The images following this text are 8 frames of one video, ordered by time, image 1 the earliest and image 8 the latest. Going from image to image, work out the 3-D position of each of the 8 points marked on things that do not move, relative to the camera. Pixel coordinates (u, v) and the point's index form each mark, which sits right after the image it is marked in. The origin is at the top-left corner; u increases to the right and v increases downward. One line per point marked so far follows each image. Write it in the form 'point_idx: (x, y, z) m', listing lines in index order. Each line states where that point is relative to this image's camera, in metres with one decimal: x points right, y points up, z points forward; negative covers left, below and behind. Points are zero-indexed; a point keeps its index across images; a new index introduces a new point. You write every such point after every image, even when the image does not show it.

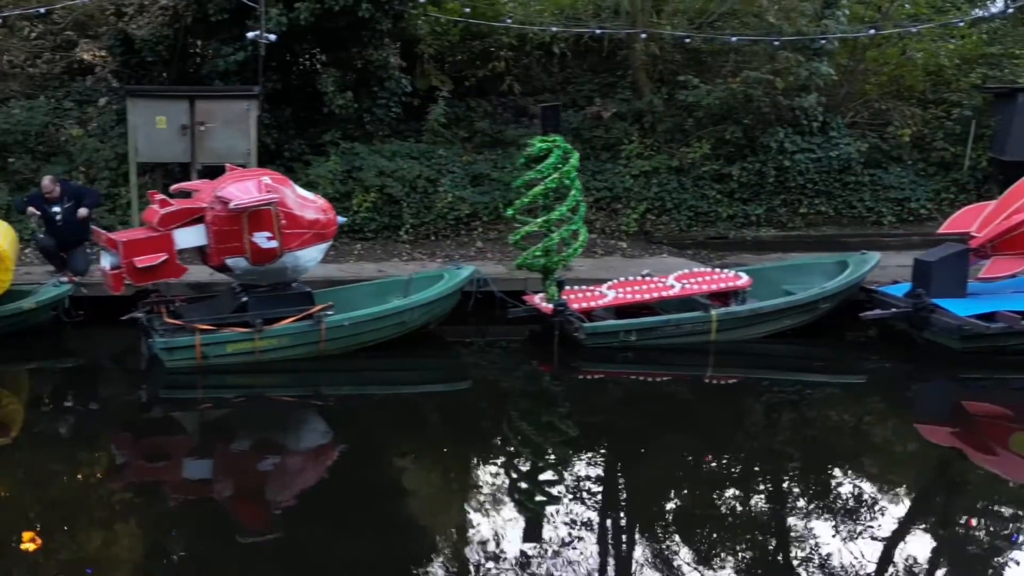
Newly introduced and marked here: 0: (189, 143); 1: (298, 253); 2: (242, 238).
0: (-2.9, +1.3, +10.0) m
1: (-1.5, +0.3, +7.9) m
2: (-1.8, +0.4, +7.8) m
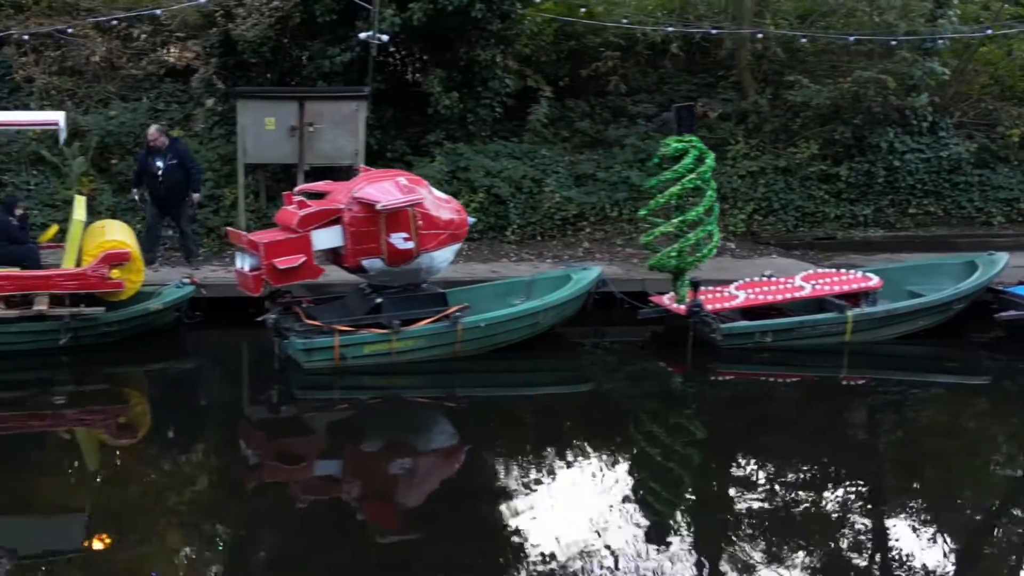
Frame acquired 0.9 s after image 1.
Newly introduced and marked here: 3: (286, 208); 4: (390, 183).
0: (-1.9, +1.3, +10.0) m
1: (-0.5, +0.2, +7.9) m
2: (-0.9, +0.3, +7.7) m
3: (-1.6, +0.6, +7.8) m
4: (-0.8, +0.7, +7.7) m
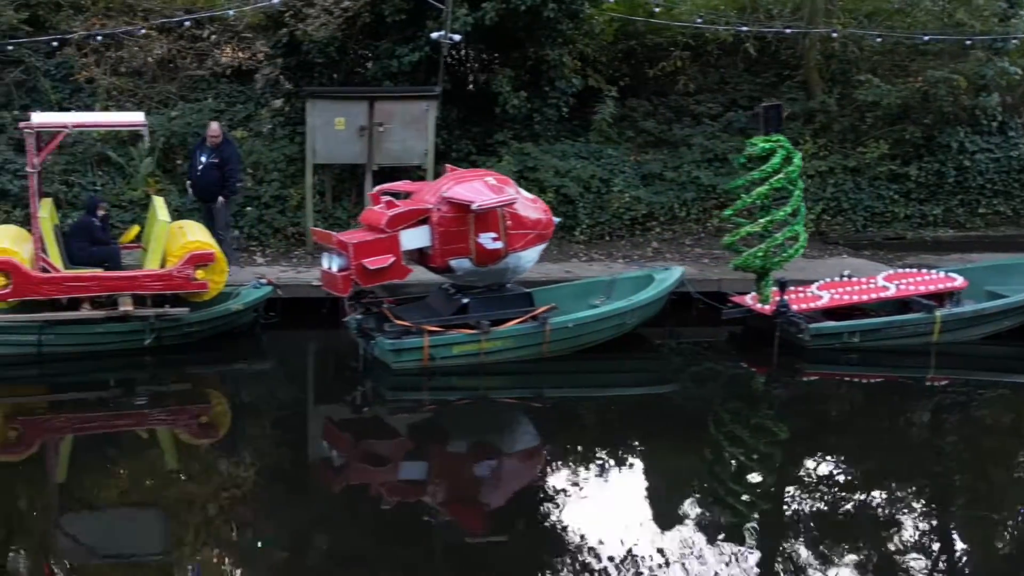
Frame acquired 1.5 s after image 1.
0: (-1.3, +1.3, +10.0) m
1: (+0.1, +0.2, +7.9) m
2: (-0.3, +0.3, +7.7) m
3: (-1.0, +0.5, +7.8) m
4: (-0.2, +0.7, +7.7) m
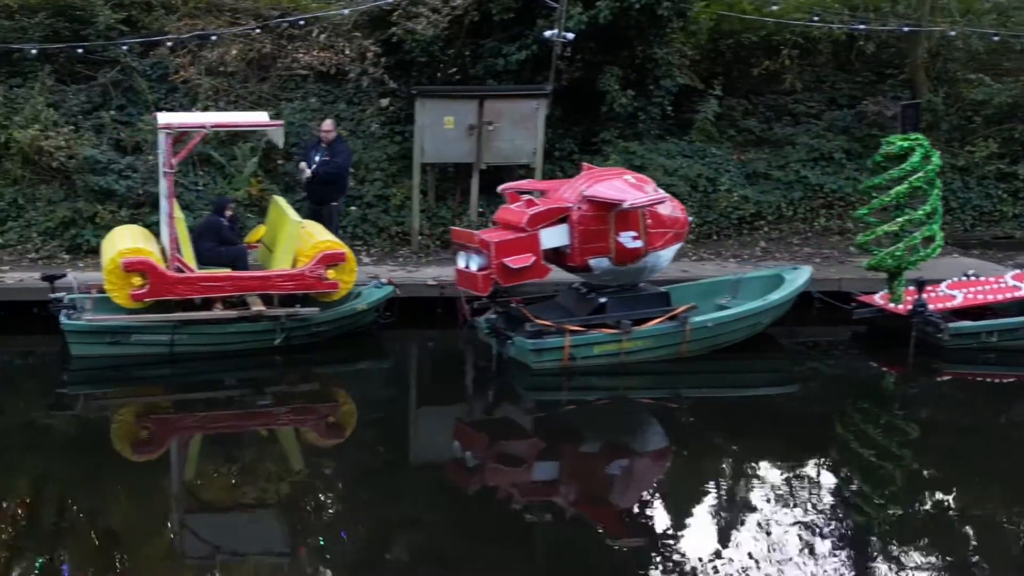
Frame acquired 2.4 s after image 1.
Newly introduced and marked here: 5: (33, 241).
0: (-0.3, +1.3, +9.9) m
1: (+1.0, +0.2, +7.9) m
2: (+0.7, +0.3, +7.7) m
3: (0.0, +0.6, +7.8) m
4: (+0.7, +0.7, +7.7) m
5: (-4.4, +0.4, +10.3) m
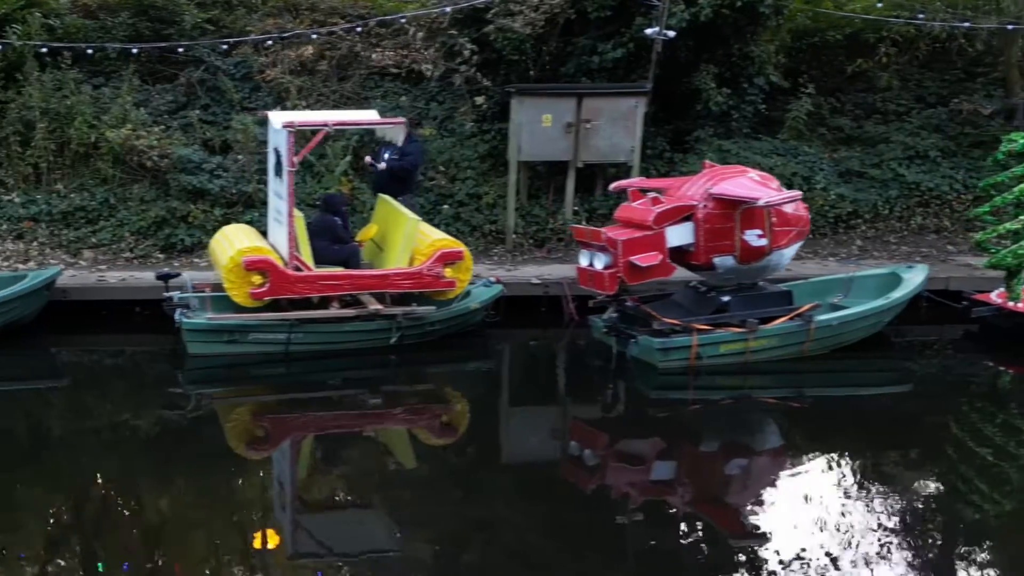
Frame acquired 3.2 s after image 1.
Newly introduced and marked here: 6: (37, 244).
0: (+0.5, +1.3, +9.9) m
1: (+1.9, +0.3, +7.8) m
2: (+1.5, +0.4, +7.6) m
3: (+0.8, +0.6, +7.7) m
4: (+1.6, +0.7, +7.6) m
5: (-3.5, +0.4, +10.3) m
6: (-4.3, +0.4, +10.3) m
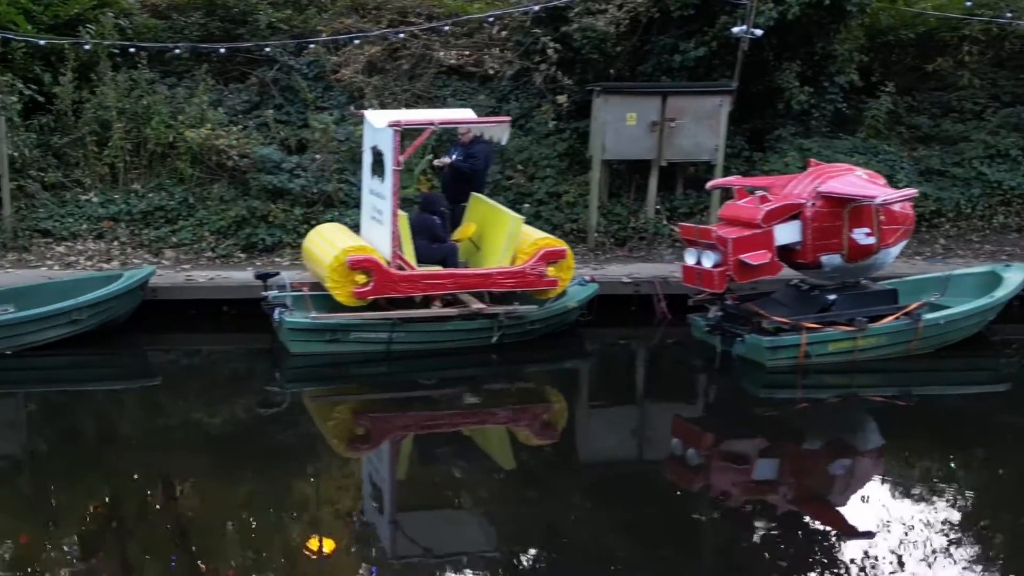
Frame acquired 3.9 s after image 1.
0: (+1.3, +1.3, +9.9) m
1: (+2.6, +0.3, +7.8) m
2: (+2.2, +0.4, +7.6) m
3: (+1.6, +0.6, +7.7) m
4: (+2.3, +0.7, +7.6) m
5: (-2.8, +0.4, +10.3) m
6: (-3.6, +0.4, +10.4) m
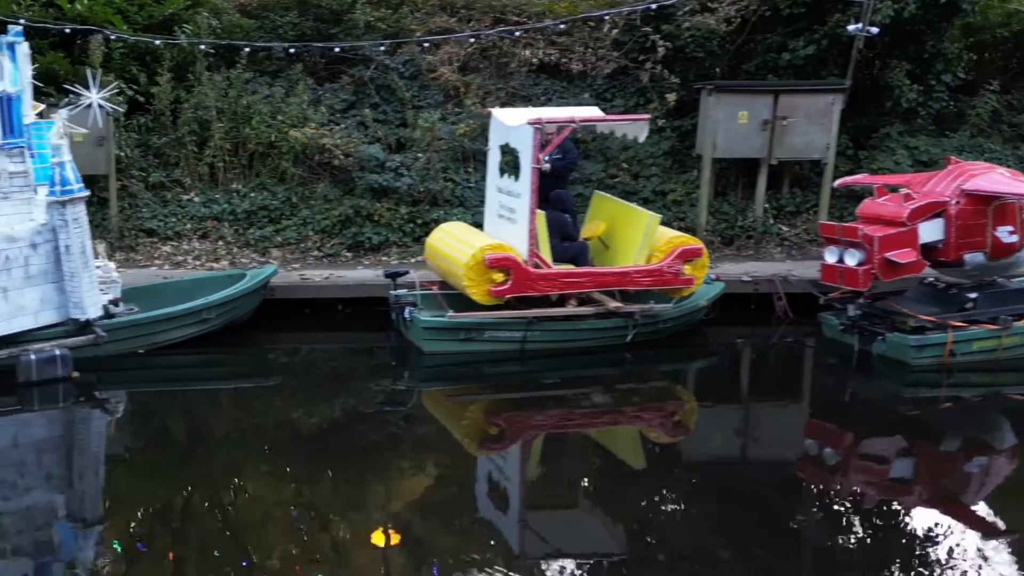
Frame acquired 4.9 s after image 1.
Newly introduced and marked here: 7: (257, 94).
0: (+2.2, +1.3, +9.8) m
1: (+3.5, +0.3, +7.8) m
2: (+3.2, +0.4, +7.6) m
3: (+2.5, +0.6, +7.7) m
4: (+3.3, +0.8, +7.6) m
5: (-1.8, +0.4, +10.3) m
6: (-2.6, +0.4, +10.3) m
7: (-2.5, +1.9, +11.2) m
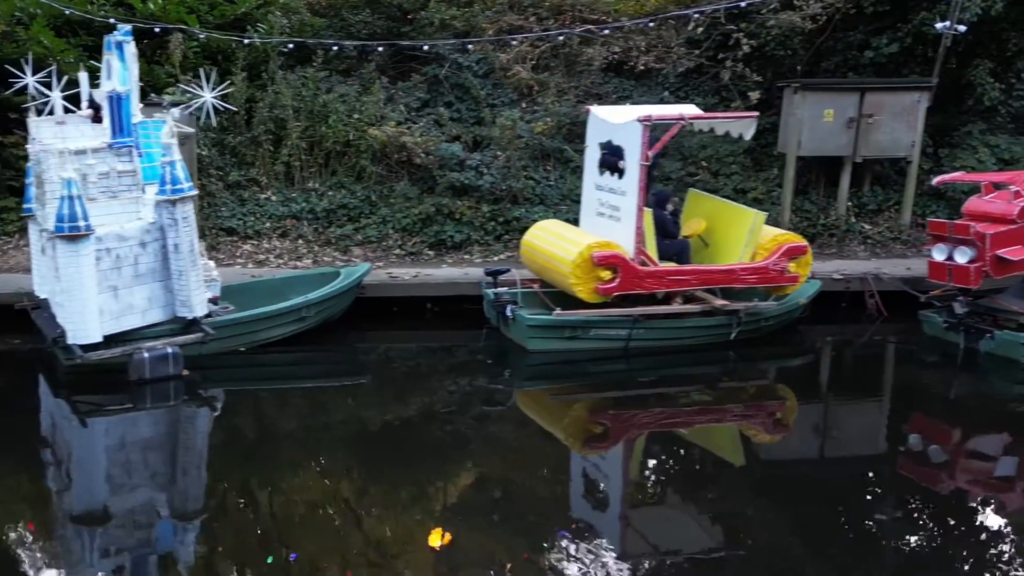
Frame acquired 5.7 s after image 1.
0: (+3.0, +1.3, +9.8) m
1: (+4.3, +0.3, +7.8) m
2: (+3.9, +0.4, +7.6) m
3: (+3.3, +0.6, +7.7) m
4: (+4.0, +0.8, +7.6) m
5: (-1.1, +0.5, +10.3) m
6: (-1.9, +0.4, +10.3) m
7: (-1.8, +1.9, +11.2) m
